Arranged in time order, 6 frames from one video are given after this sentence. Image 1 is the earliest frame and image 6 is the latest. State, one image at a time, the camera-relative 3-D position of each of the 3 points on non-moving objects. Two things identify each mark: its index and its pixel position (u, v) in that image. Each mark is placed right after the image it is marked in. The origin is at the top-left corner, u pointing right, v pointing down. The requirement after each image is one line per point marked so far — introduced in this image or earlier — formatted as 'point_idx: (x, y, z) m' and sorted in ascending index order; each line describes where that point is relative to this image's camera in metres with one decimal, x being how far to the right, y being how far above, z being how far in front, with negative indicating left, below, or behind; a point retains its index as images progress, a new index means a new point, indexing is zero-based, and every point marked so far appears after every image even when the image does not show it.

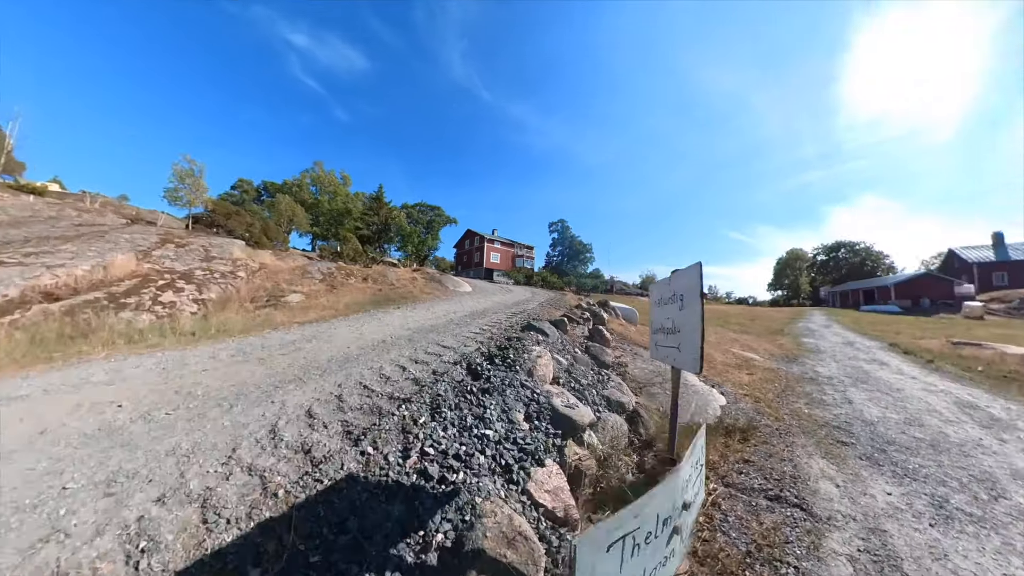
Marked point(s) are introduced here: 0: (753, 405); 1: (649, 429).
0: (+5.2, -2.2, +6.6) m
1: (+2.1, -1.8, +4.4) m
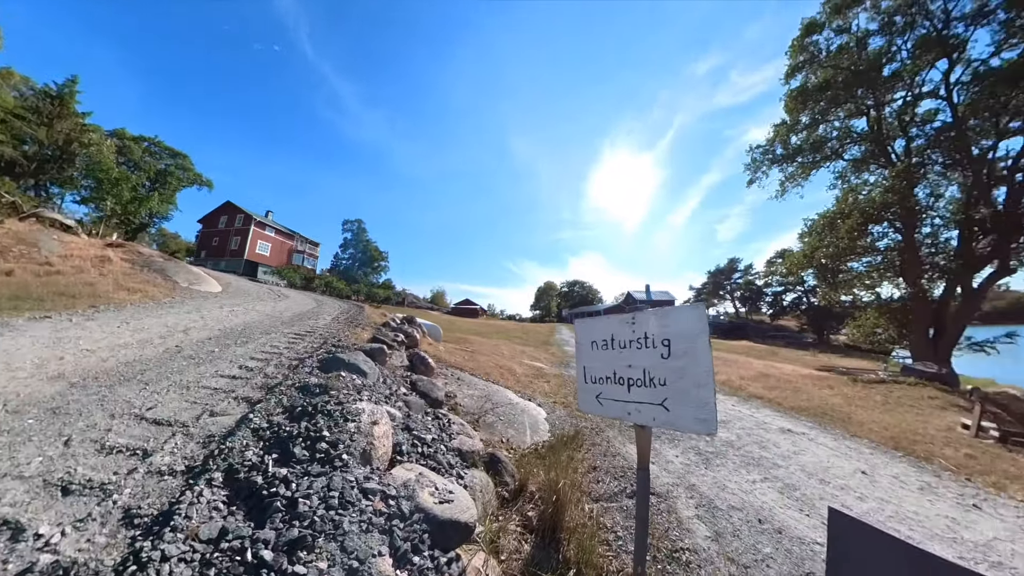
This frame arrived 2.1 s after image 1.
0: (+1.2, -2.9, +7.6) m
1: (0.0, -2.2, +4.1) m
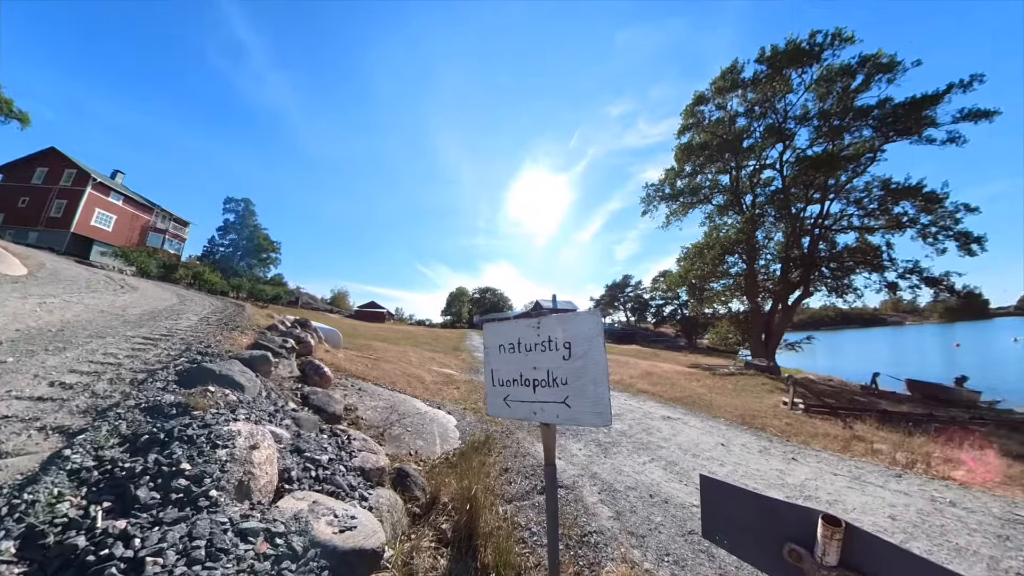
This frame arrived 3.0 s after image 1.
0: (-0.7, -3.0, +7.5) m
1: (-1.0, -2.2, +3.8) m
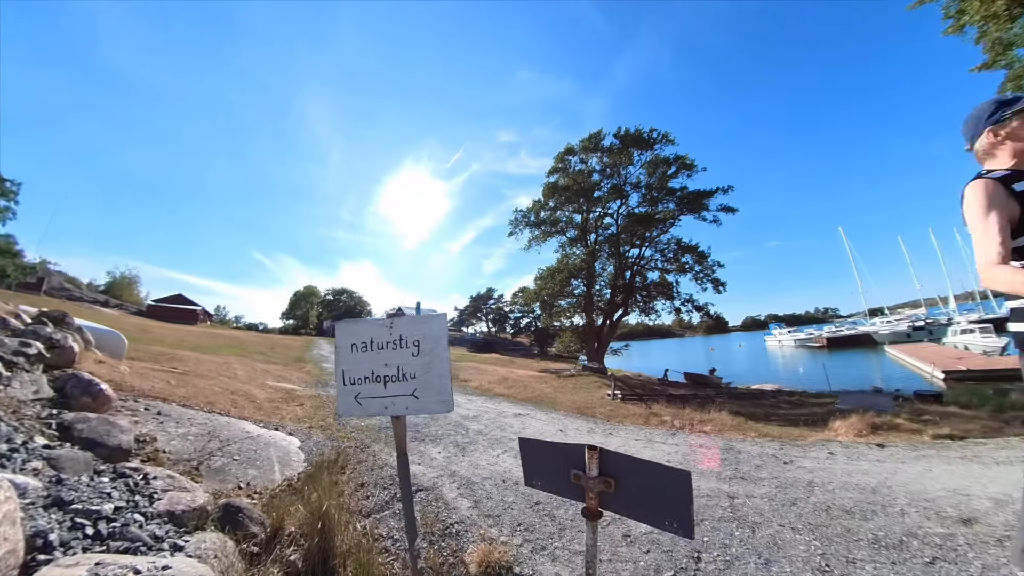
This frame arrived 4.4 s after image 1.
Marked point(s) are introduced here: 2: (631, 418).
0: (-3.6, -3.1, +6.7) m
1: (-2.4, -2.2, +3.2) m
2: (+4.1, -4.4, +11.1) m
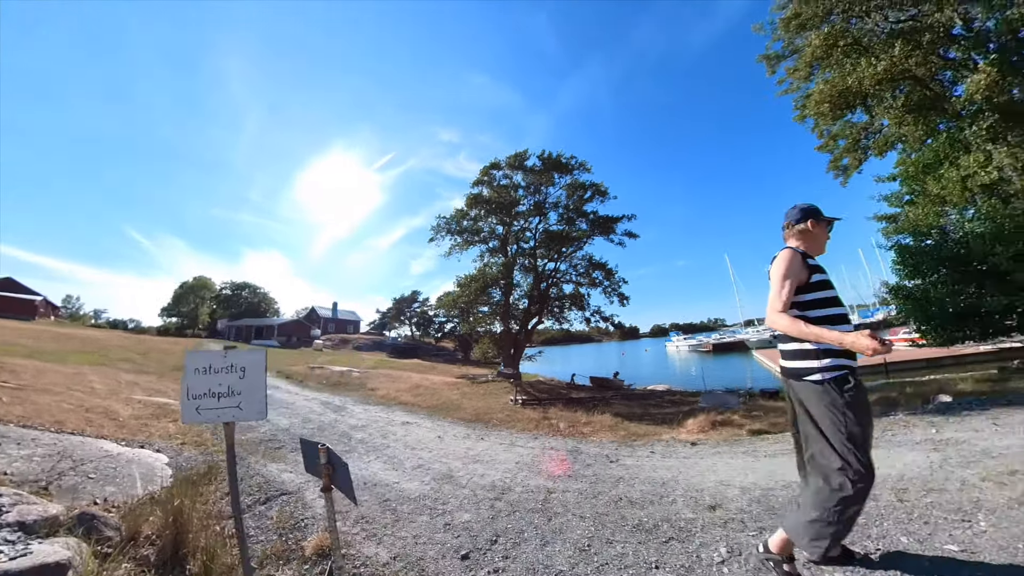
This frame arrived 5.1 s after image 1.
0: (-6.3, -3.5, +6.9) m
1: (-4.4, -2.6, +3.8) m
2: (+0.3, -5.2, +12.7) m
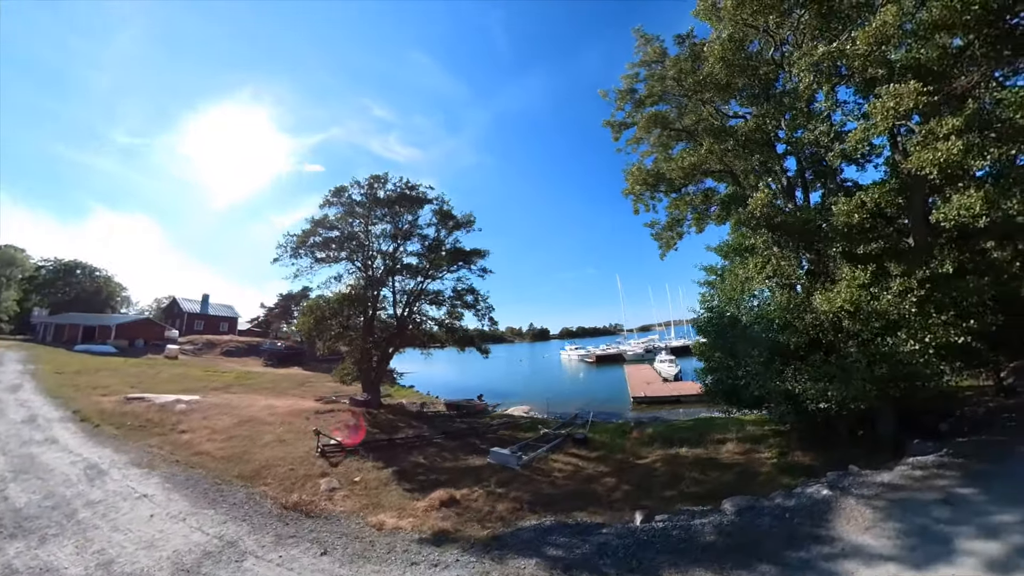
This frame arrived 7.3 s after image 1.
0: (-16.1, -7.1, +9.0) m
1: (-13.5, -6.4, +6.4) m
2: (-11.2, -9.3, +16.2) m
